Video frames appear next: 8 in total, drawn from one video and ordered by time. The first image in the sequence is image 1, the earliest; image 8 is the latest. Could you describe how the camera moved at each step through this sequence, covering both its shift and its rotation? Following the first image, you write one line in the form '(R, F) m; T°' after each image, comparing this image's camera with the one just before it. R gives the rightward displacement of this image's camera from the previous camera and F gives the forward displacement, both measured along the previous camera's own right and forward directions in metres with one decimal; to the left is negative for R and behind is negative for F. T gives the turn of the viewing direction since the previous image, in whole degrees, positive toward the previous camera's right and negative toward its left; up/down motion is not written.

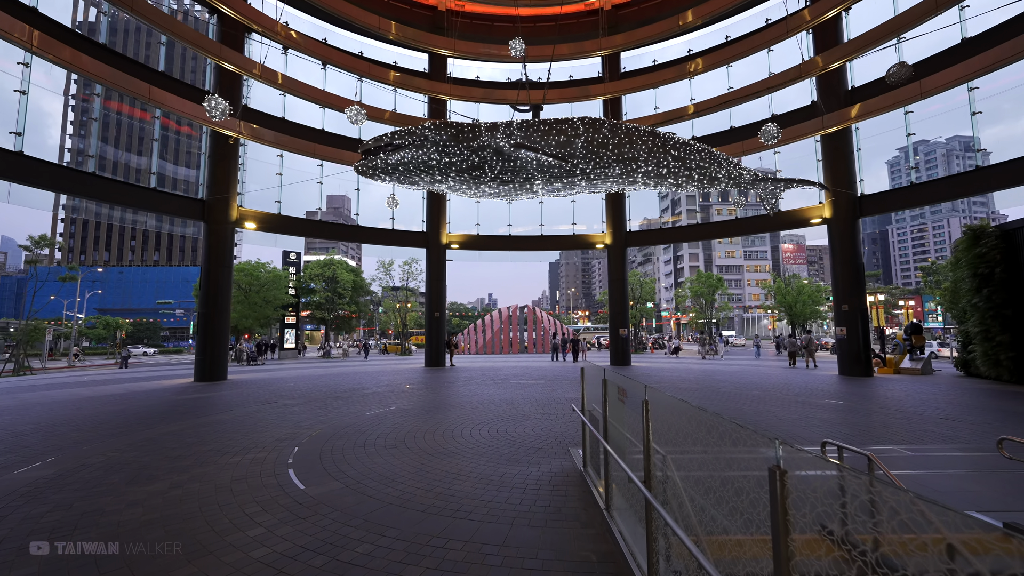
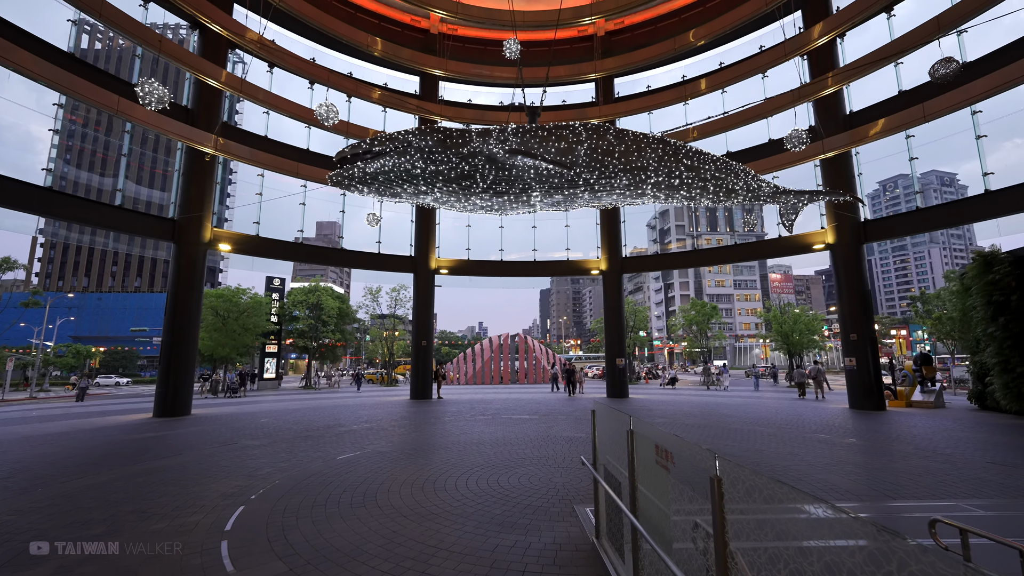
(-0.1, +1.0) m; +1°
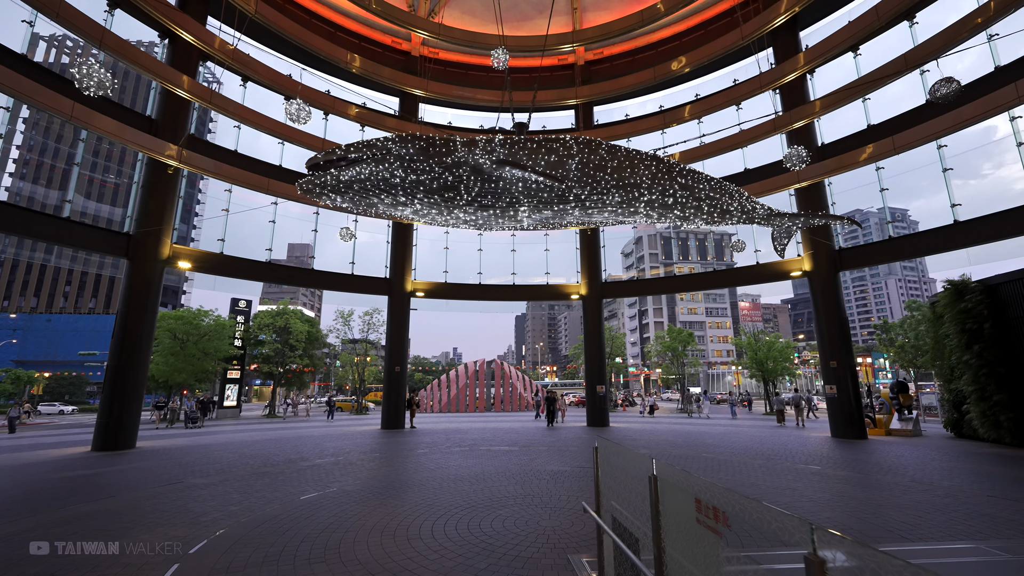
(-0.1, +0.5) m; +3°
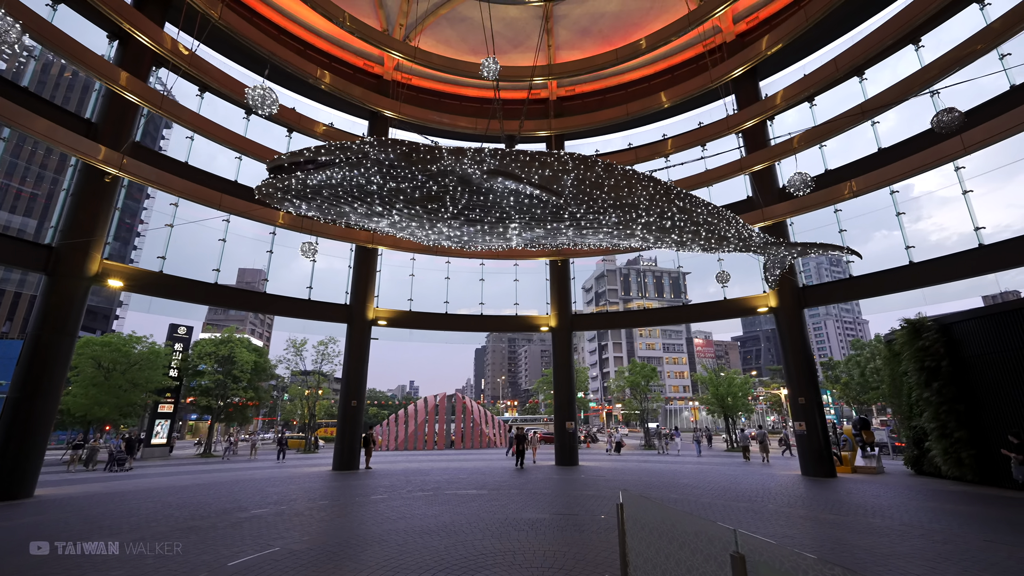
(-0.3, +0.7) m; +5°
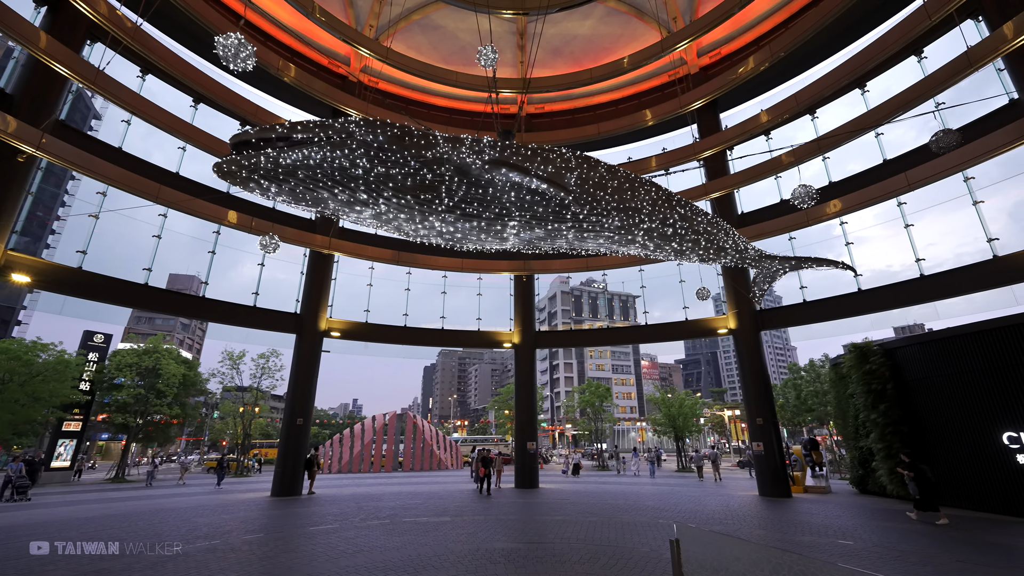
(-0.5, +0.6) m; +6°
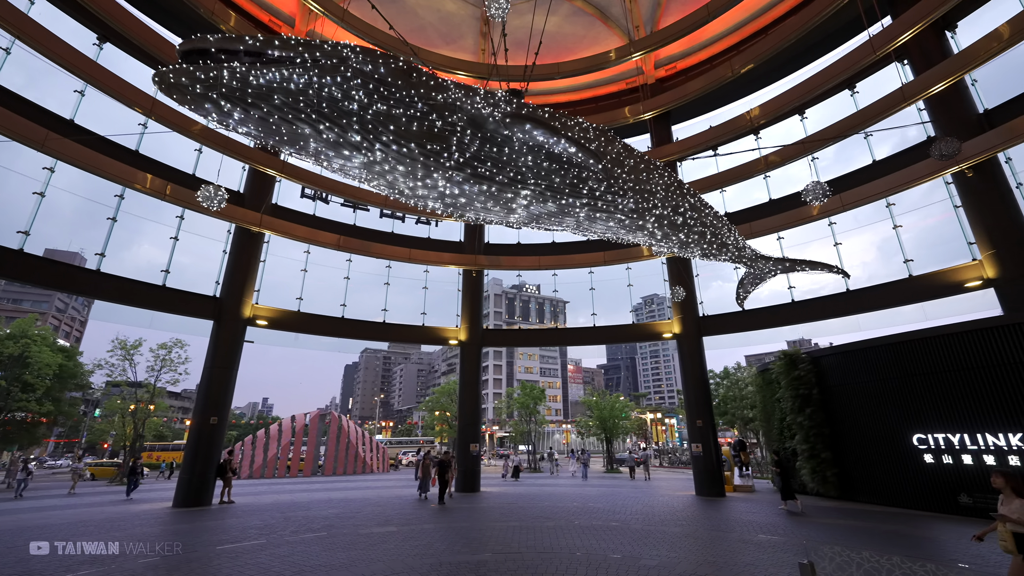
(-0.8, +0.7) m; +9°
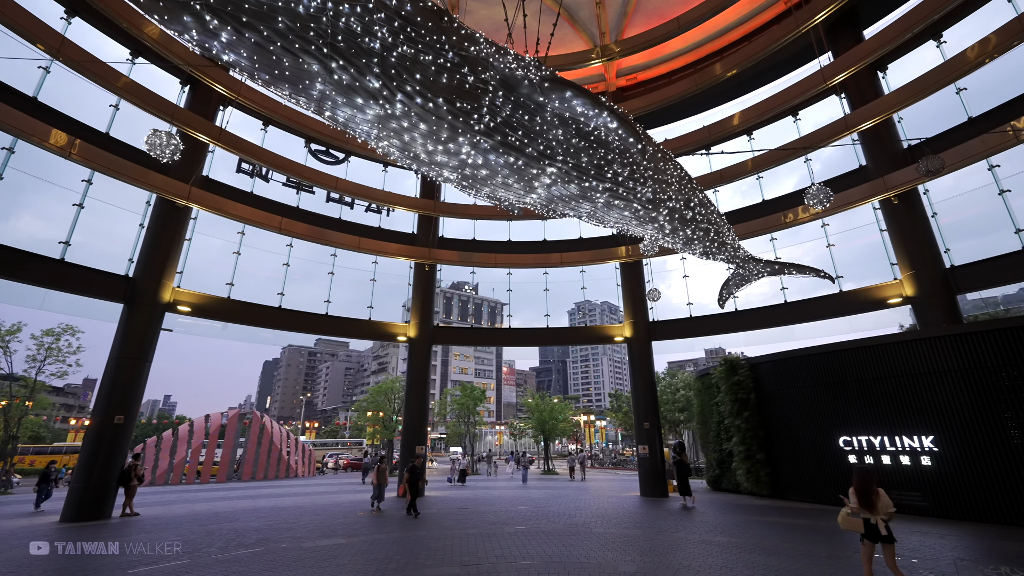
(-0.8, +0.5) m; +8°
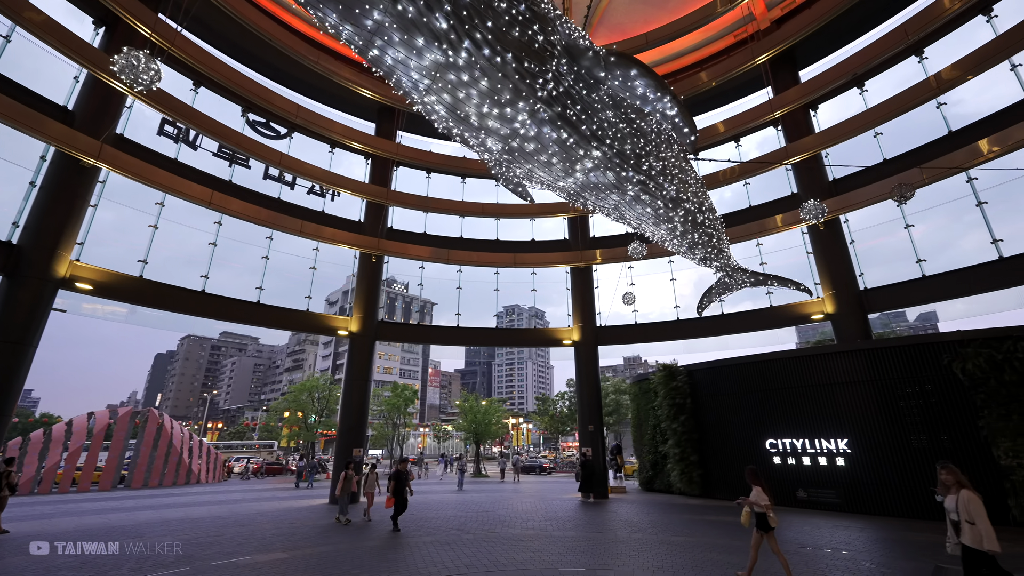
(-0.9, +0.4) m; +9°
